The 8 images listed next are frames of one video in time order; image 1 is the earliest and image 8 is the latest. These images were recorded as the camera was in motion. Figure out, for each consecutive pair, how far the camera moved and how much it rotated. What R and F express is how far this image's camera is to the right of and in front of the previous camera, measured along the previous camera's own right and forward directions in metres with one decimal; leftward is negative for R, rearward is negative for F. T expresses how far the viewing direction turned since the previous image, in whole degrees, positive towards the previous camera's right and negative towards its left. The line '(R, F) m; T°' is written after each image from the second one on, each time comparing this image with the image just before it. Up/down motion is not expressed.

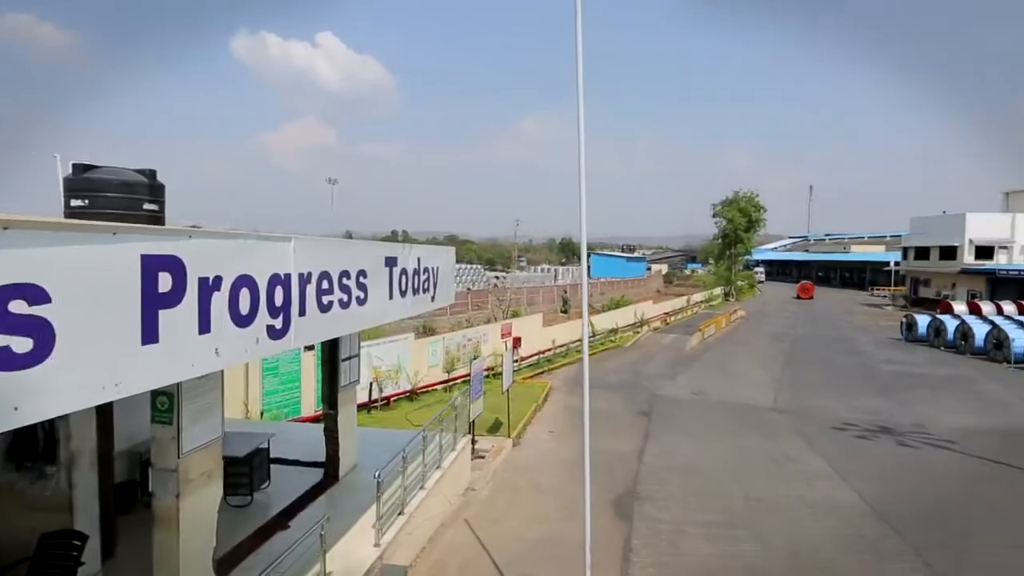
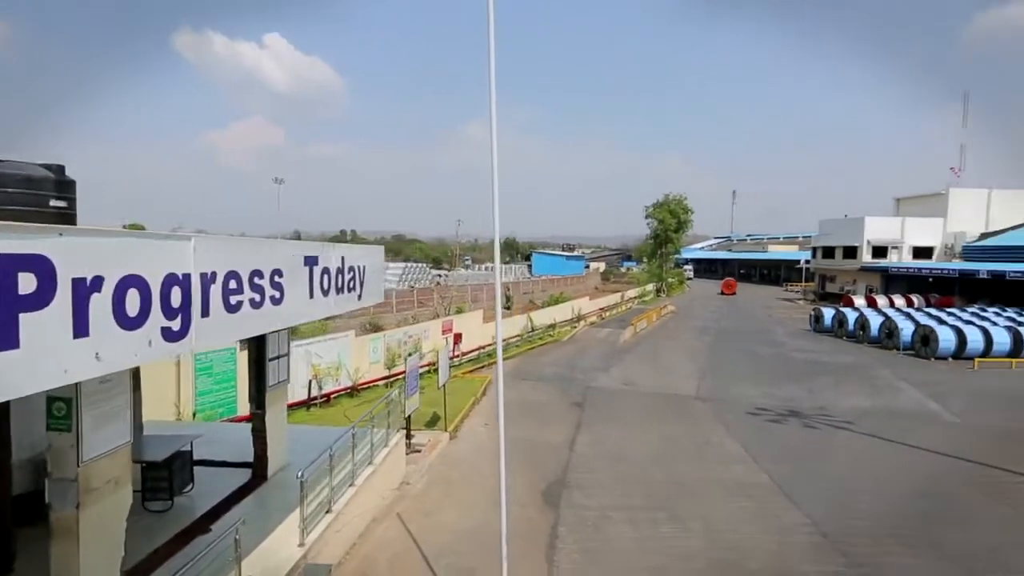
(+1.5, -0.3) m; +2°
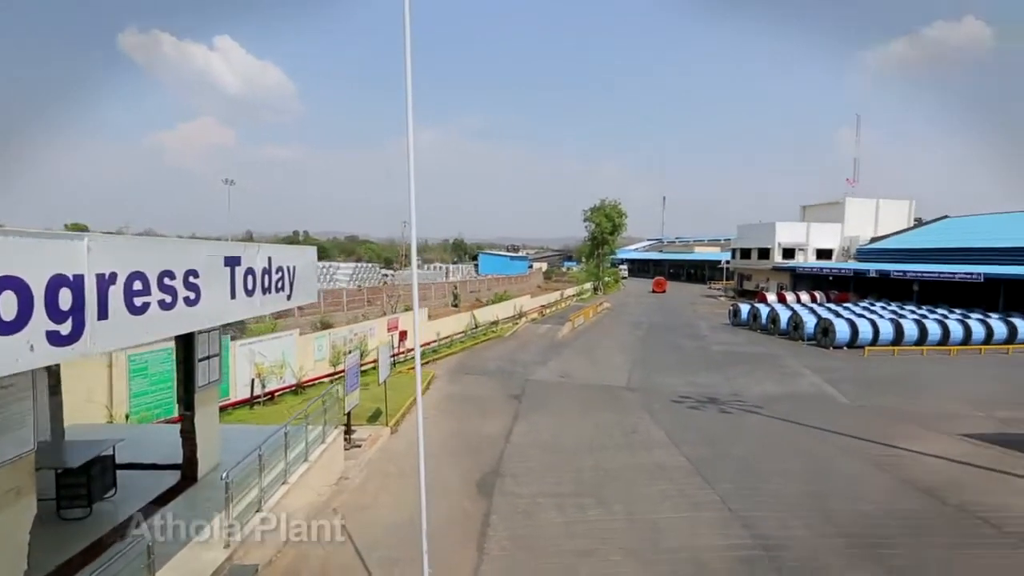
(+1.5, -0.4) m; +2°
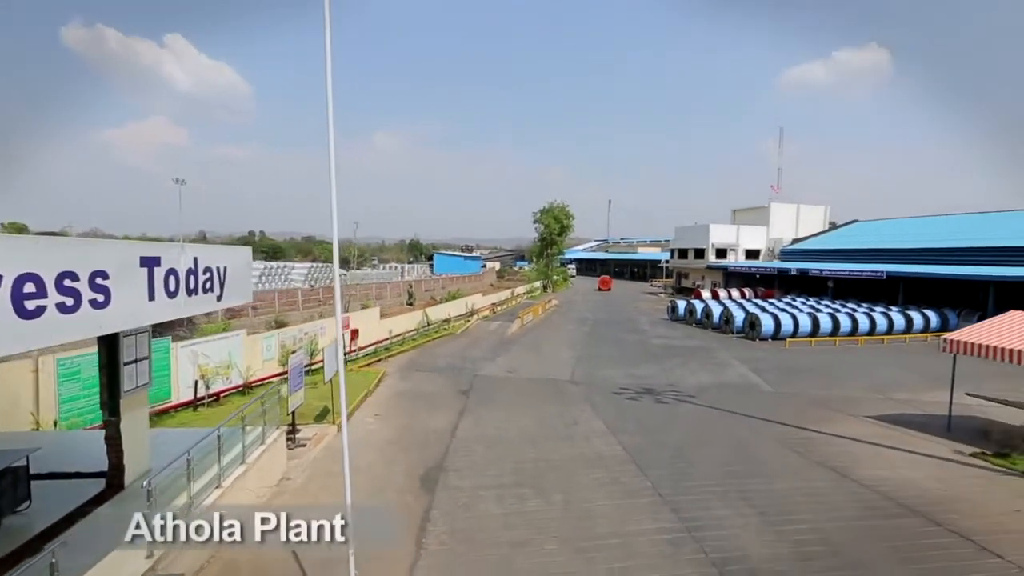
(+1.3, -0.3) m; +2°
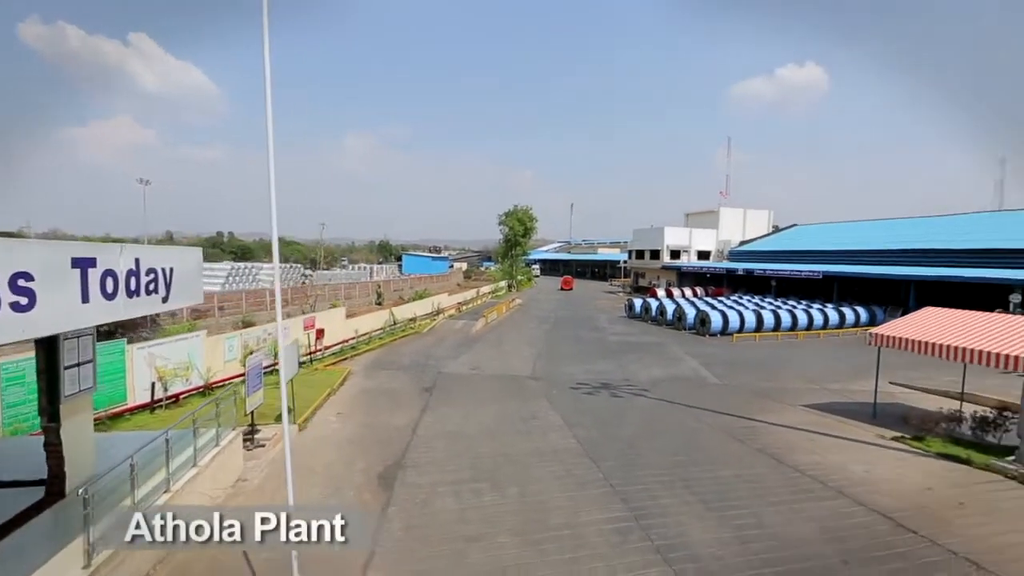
(+1.0, -0.3) m; +2°
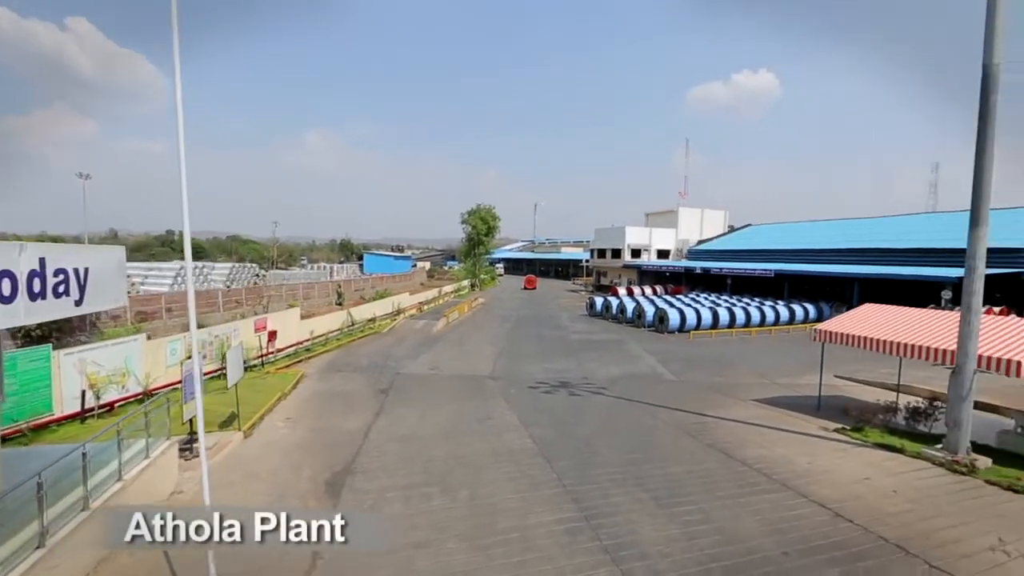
(+1.0, 0.0) m; +2°
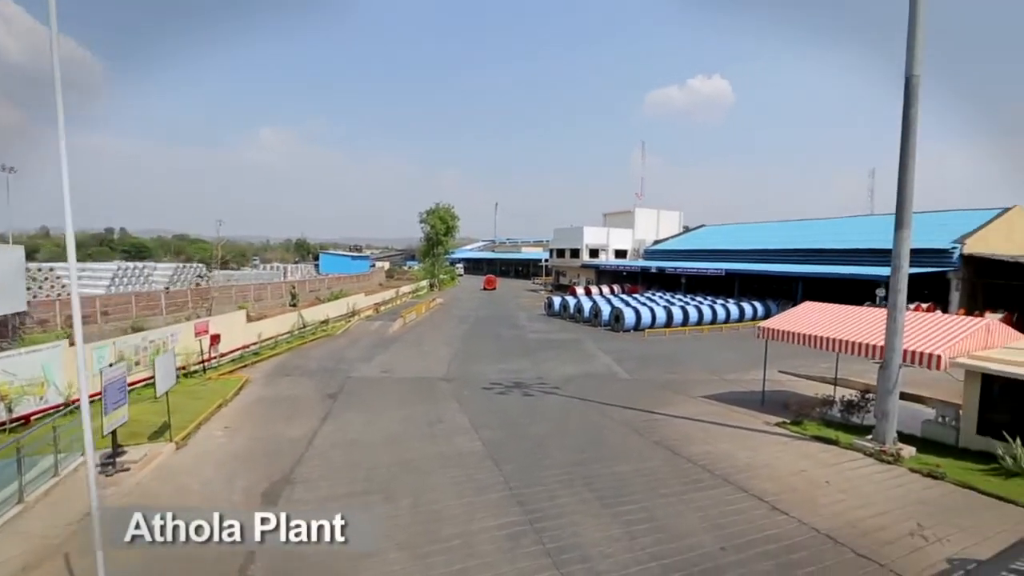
(+1.1, 0.0) m; +2°
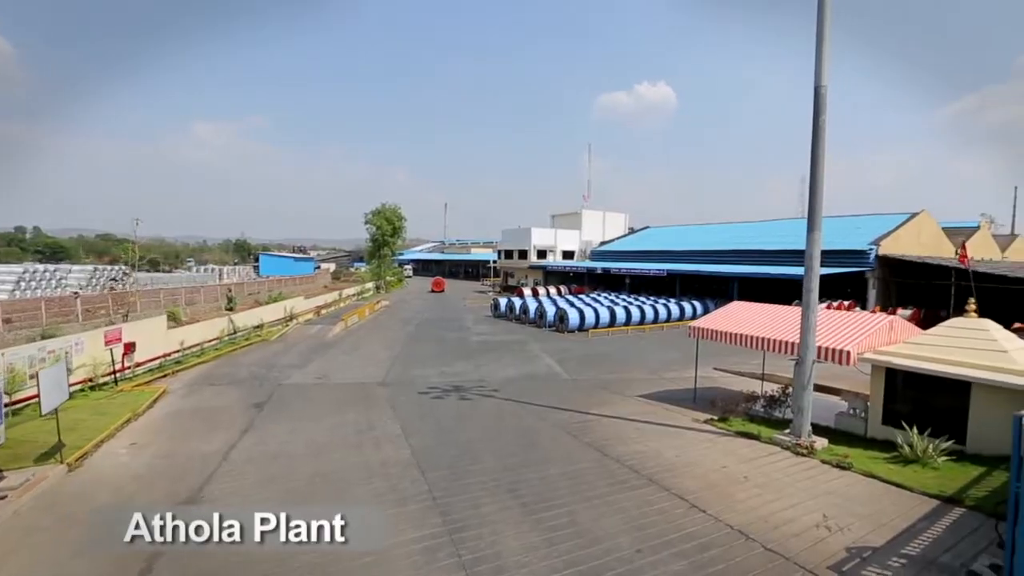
(+1.5, 0.0) m; +2°
